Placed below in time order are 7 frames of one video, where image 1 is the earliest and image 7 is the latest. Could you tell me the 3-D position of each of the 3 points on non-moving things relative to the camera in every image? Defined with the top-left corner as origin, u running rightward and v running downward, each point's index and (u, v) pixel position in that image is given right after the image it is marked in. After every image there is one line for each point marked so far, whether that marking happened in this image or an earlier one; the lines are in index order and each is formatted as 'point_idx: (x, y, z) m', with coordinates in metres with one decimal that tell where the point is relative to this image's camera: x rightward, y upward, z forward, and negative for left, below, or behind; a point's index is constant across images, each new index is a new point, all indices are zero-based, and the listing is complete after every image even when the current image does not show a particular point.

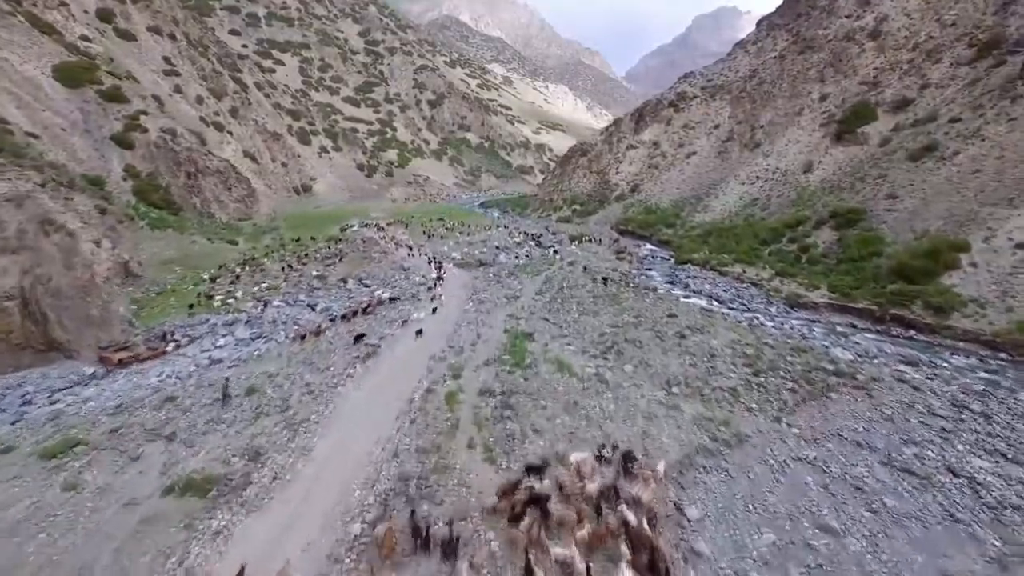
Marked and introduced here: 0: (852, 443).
0: (+5.2, -2.4, +11.9) m
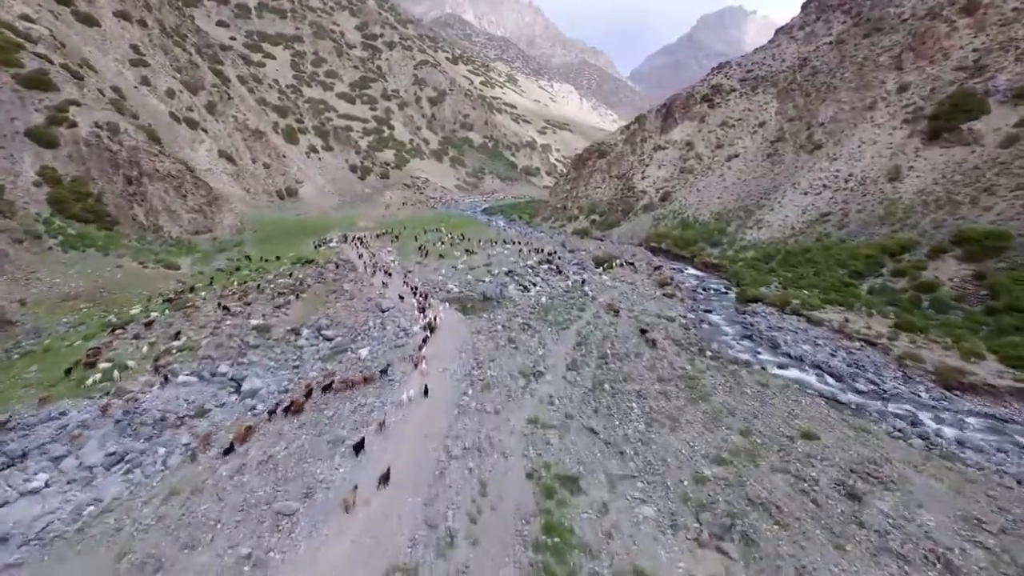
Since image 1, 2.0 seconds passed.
0: (+5.6, -3.9, +4.0) m
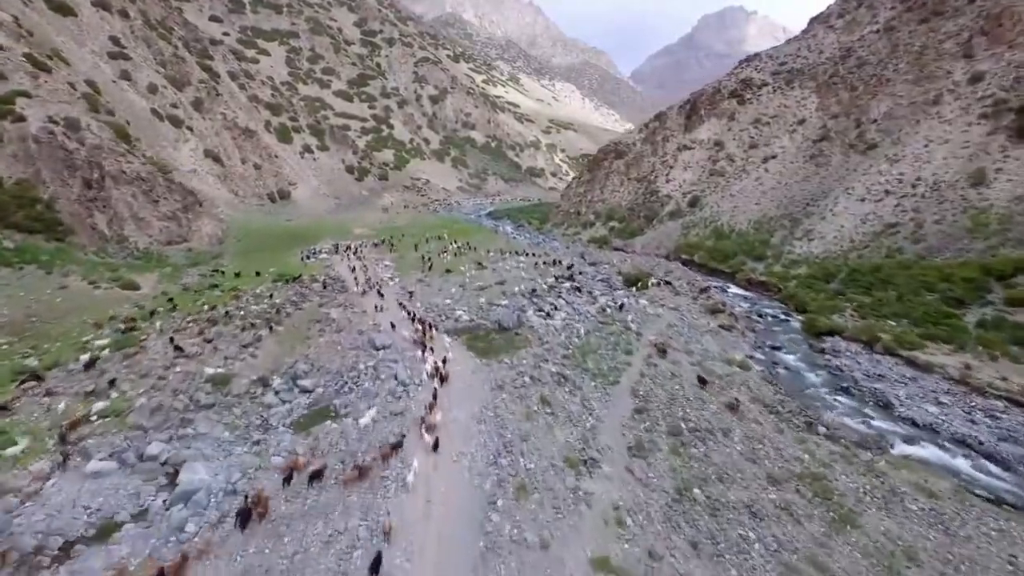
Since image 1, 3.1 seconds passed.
0: (+6.2, -4.7, -0.7) m
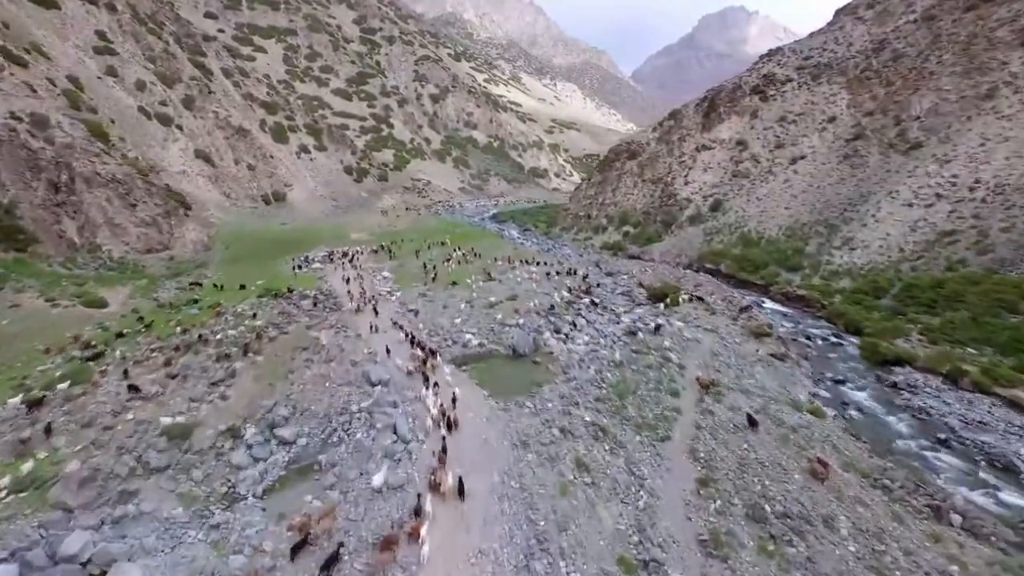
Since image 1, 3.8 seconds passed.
0: (+6.6, -5.2, -3.6) m
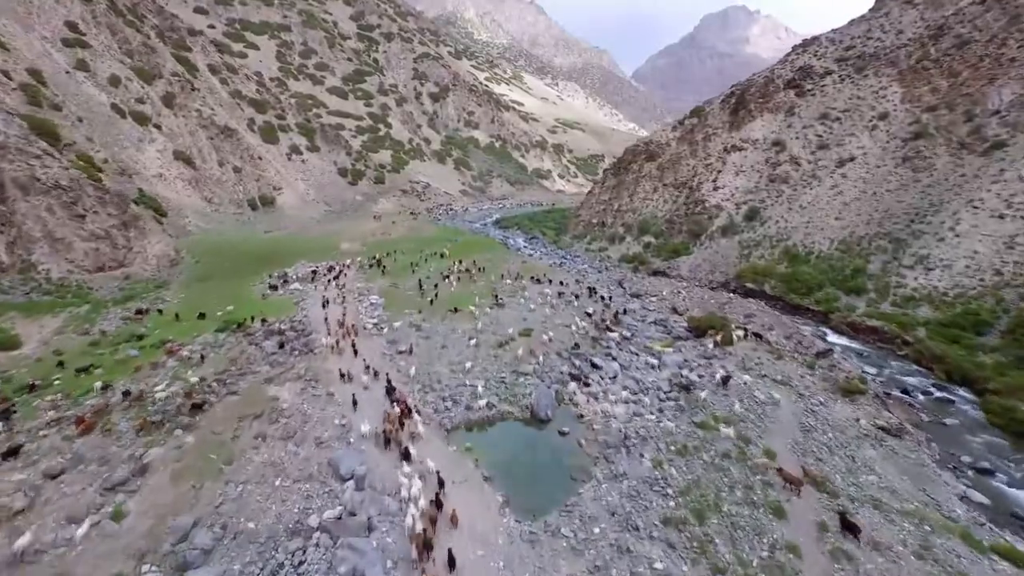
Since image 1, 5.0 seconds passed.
0: (+7.0, -6.0, -8.3) m
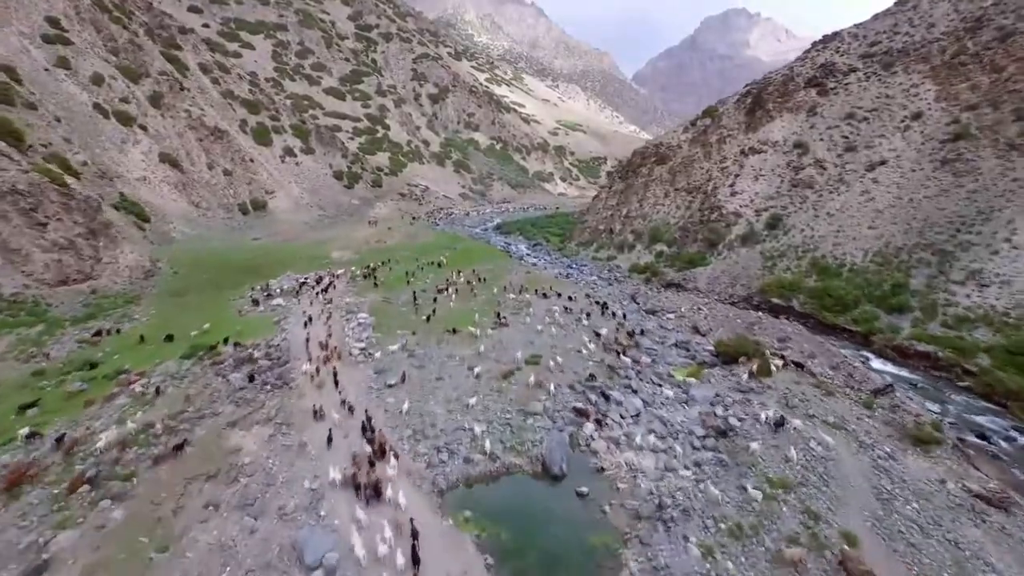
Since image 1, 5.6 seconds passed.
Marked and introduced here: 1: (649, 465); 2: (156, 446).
0: (+7.1, -6.5, -10.9) m
1: (+2.3, -2.9, +13.0) m
2: (-5.8, -2.5, +12.8) m
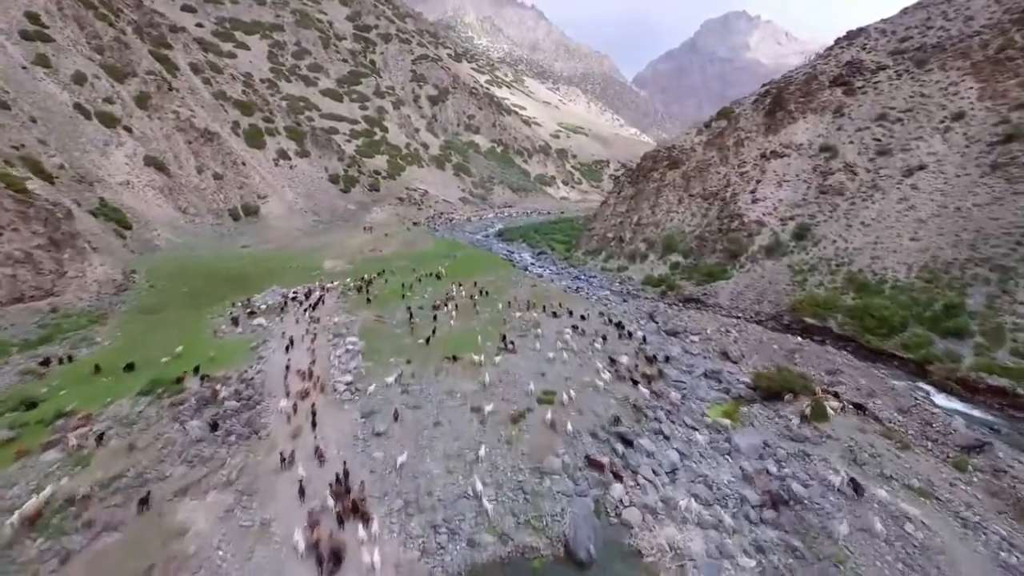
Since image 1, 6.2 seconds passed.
0: (+7.3, -6.9, -13.6) m
1: (+2.5, -3.4, +10.3) m
2: (-5.6, -3.0, +10.2) m
